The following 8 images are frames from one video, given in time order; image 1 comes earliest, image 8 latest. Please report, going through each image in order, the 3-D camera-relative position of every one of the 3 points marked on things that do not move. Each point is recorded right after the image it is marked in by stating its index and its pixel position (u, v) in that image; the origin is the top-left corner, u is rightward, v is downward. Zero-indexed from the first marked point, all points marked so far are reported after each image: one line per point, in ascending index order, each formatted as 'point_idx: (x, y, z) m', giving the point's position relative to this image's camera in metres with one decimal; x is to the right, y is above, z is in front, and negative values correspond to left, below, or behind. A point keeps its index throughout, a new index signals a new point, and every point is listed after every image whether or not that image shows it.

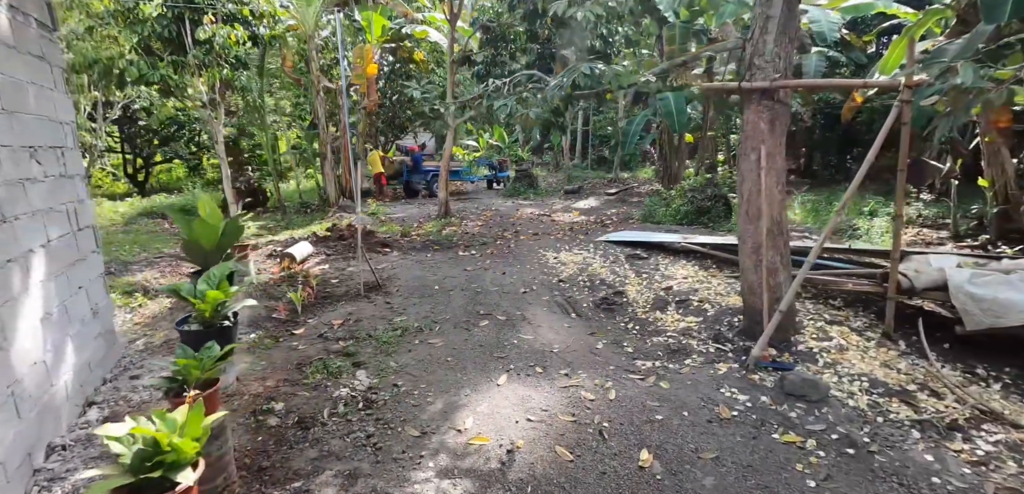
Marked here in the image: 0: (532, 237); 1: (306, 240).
0: (+0.3, +0.2, +8.1) m
1: (-2.9, +0.1, +7.5) m
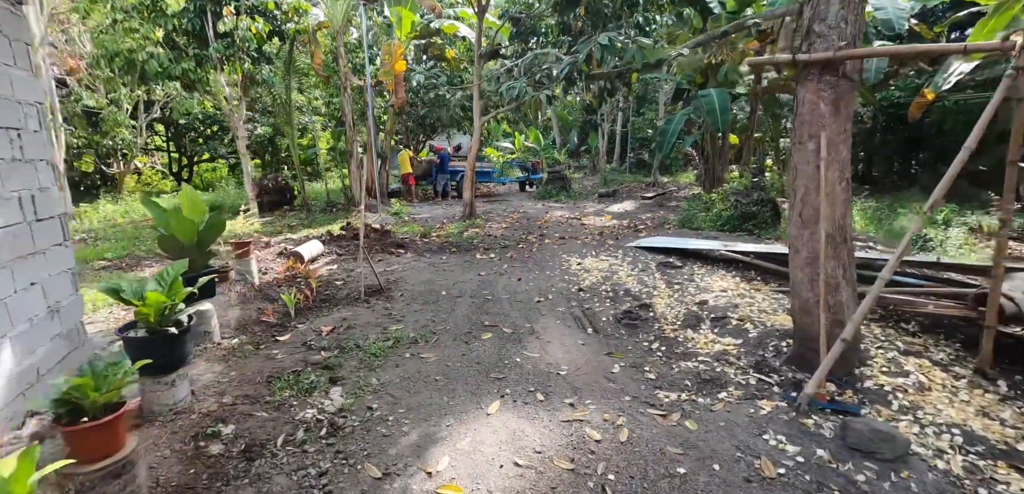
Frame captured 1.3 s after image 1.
0: (+0.6, +0.1, +7.5) m
1: (-2.5, +0.1, +7.2) m
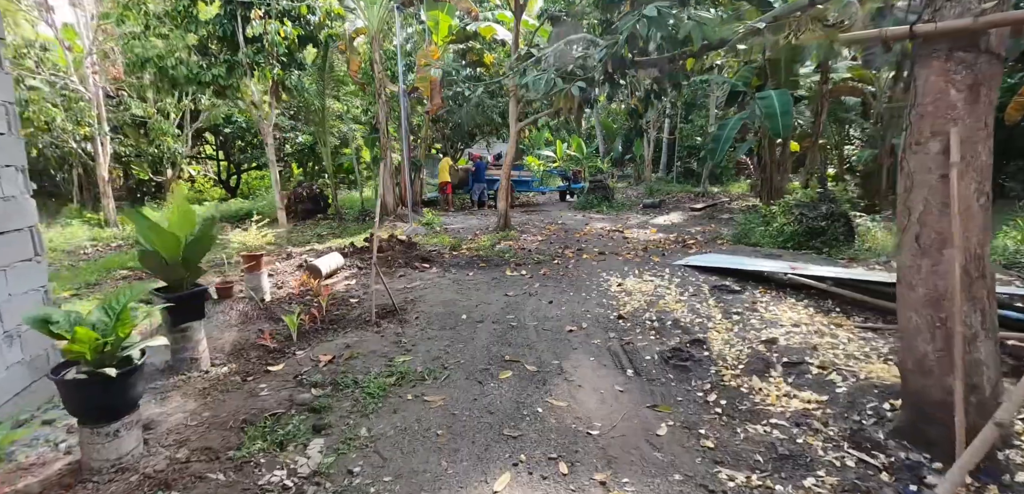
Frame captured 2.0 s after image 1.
0: (+1.1, -0.1, +6.9) m
1: (-2.1, -0.1, +6.8) m
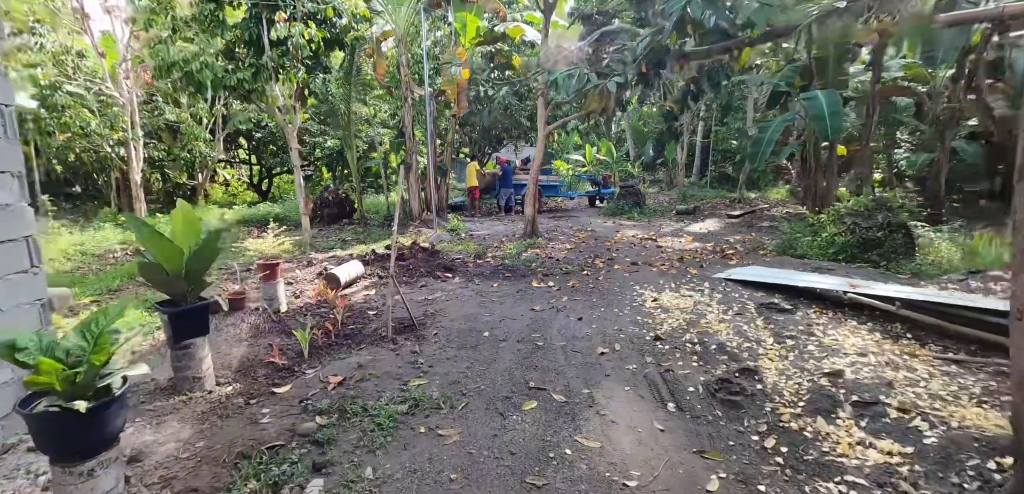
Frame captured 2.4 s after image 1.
0: (+1.4, -0.2, +6.5) m
1: (-1.8, -0.1, +6.6) m
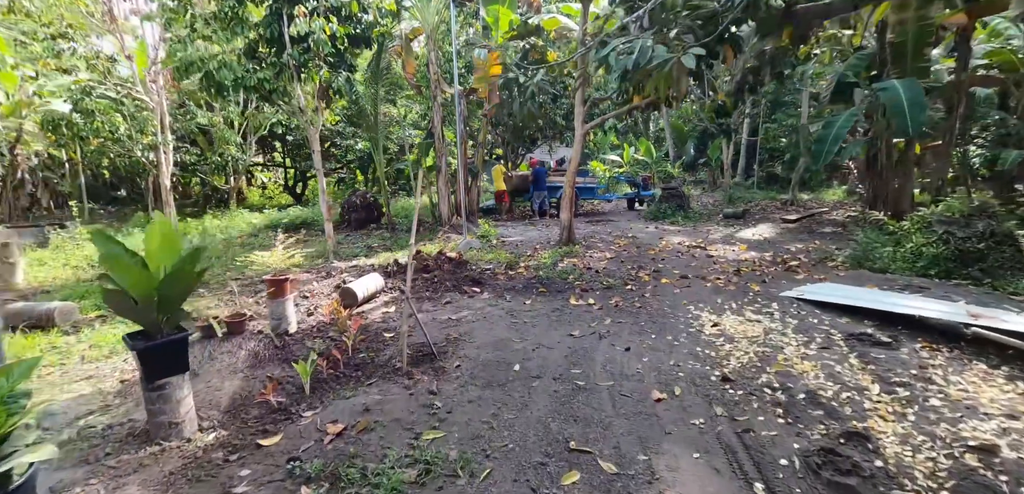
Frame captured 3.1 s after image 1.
0: (+1.7, -0.3, +5.8) m
1: (-1.4, -0.3, +6.1) m
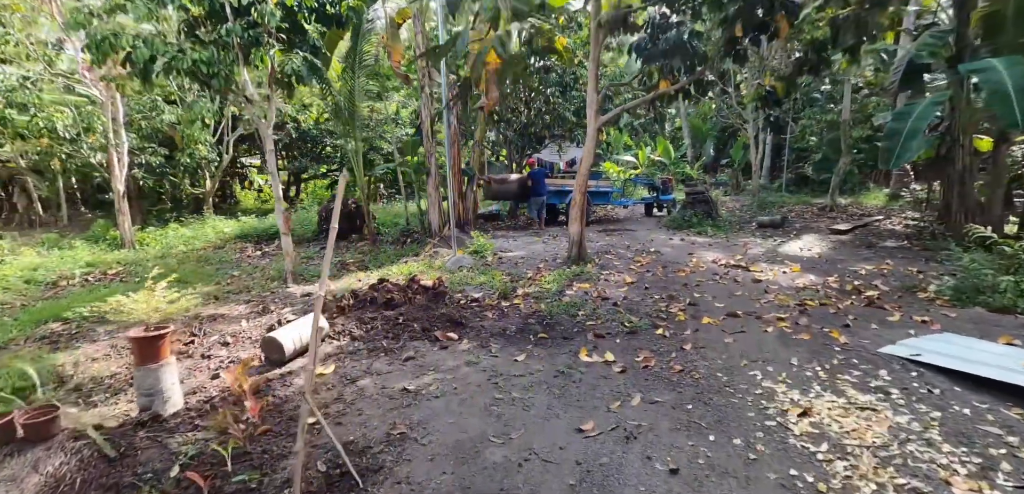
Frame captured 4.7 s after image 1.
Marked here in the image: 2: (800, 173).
0: (+1.7, -0.6, +4.3) m
1: (-1.5, -0.5, +4.7) m
2: (+8.1, +2.1, +15.5) m
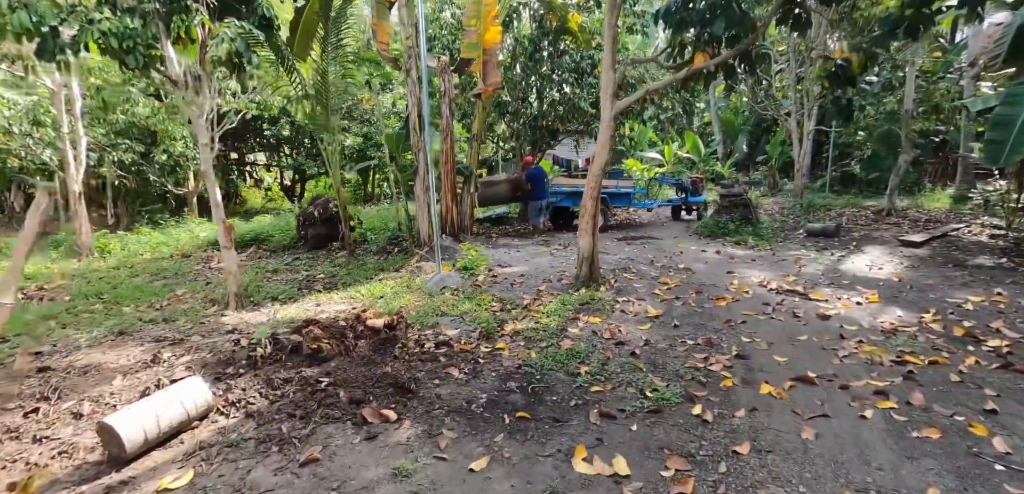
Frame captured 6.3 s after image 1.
0: (+1.5, -0.8, +2.9) m
1: (-1.6, -0.7, +3.4) m
2: (+8.4, +1.9, +13.8) m
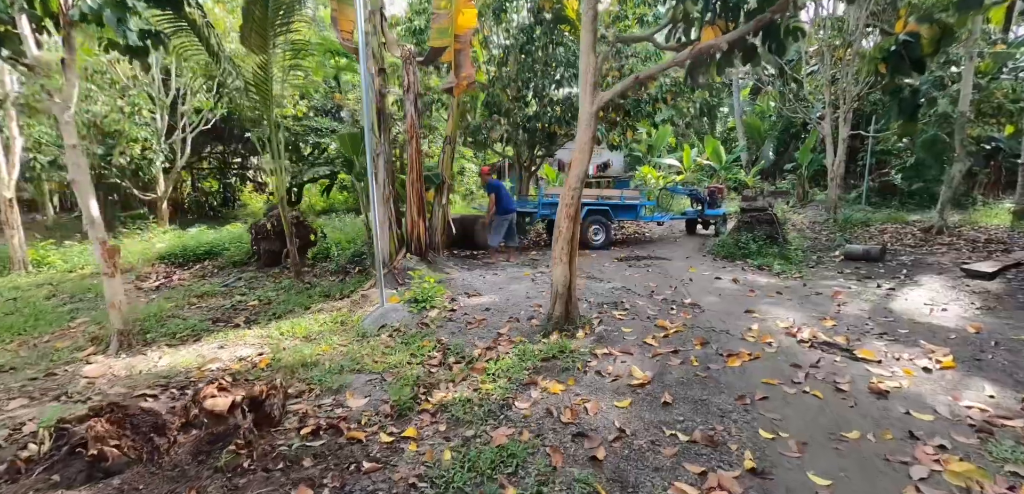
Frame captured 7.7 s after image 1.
0: (+1.0, -1.0, +1.7) m
1: (-2.1, -0.9, +2.3) m
2: (+8.4, +1.5, +12.3) m
